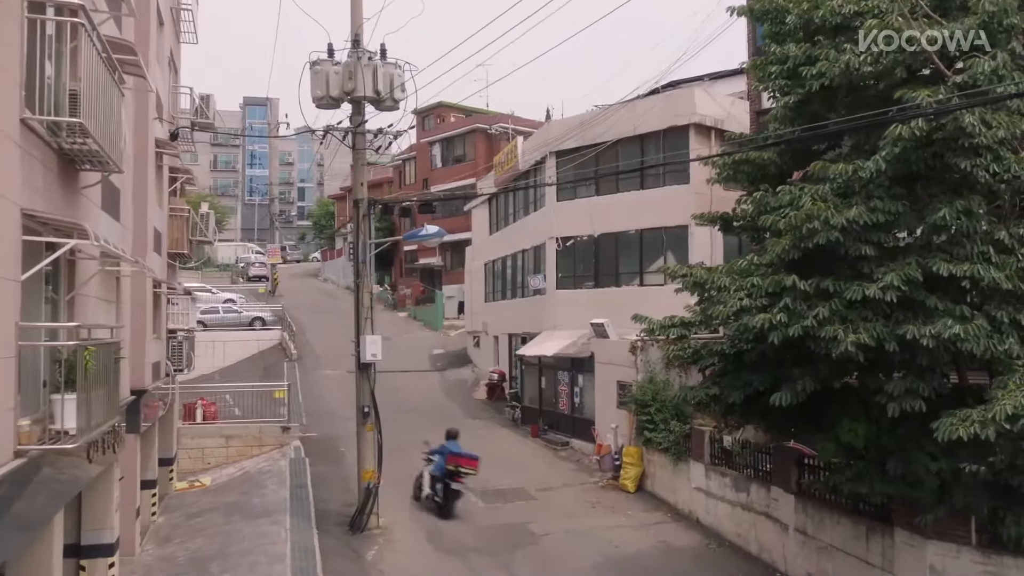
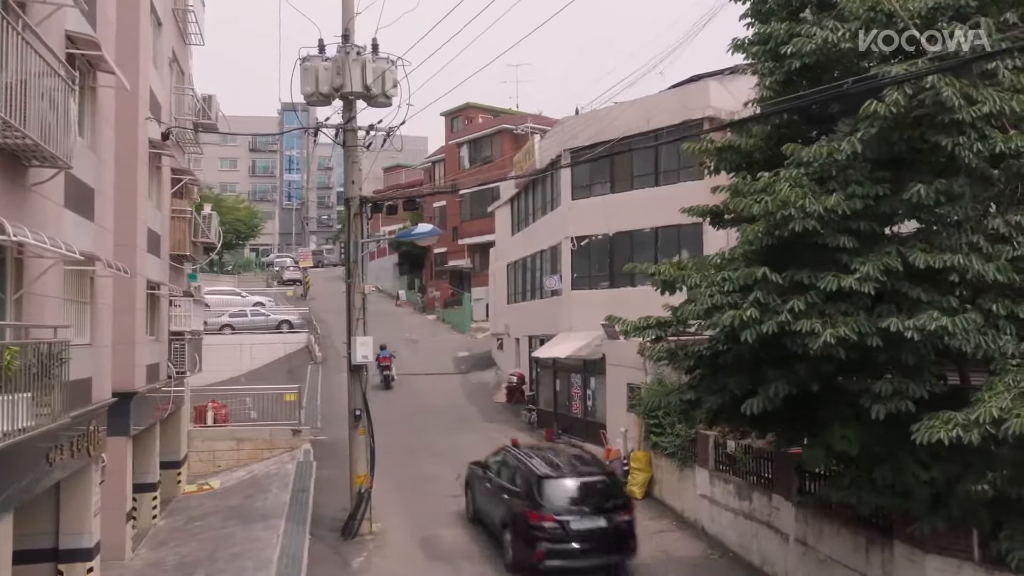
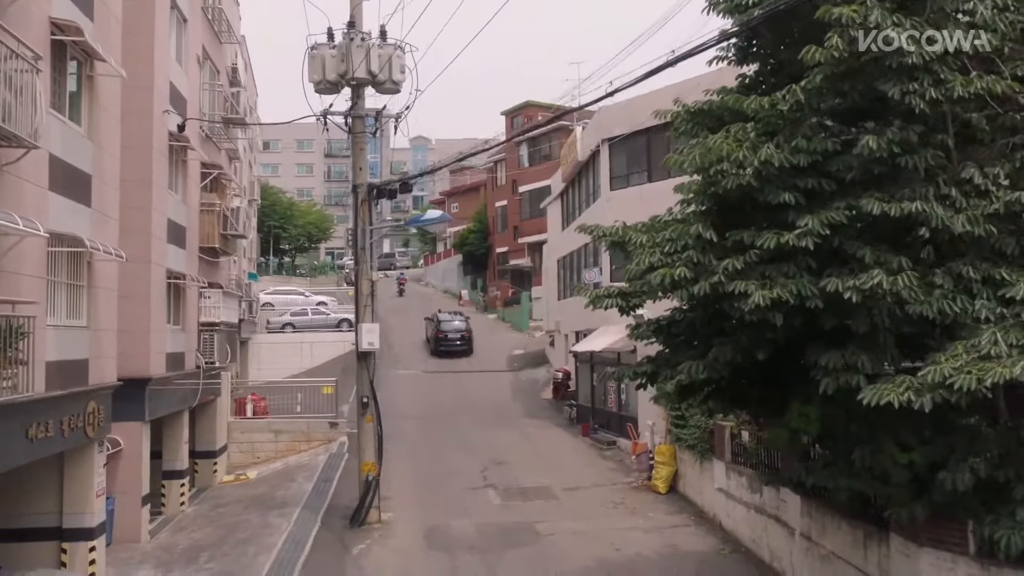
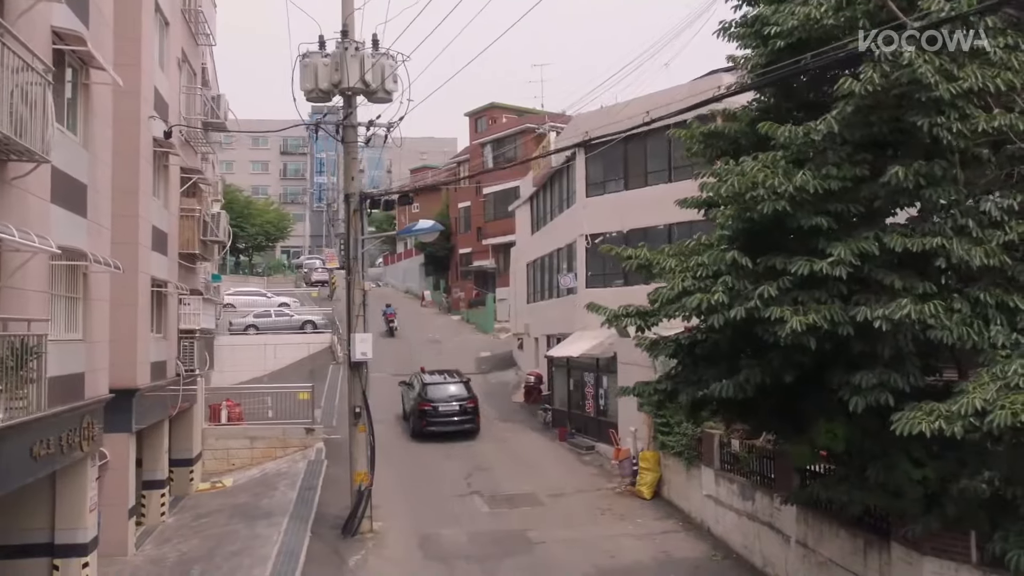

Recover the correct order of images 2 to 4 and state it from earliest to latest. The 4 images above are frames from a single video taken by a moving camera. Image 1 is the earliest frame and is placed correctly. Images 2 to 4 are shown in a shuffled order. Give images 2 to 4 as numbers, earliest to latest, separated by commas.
2, 4, 3
